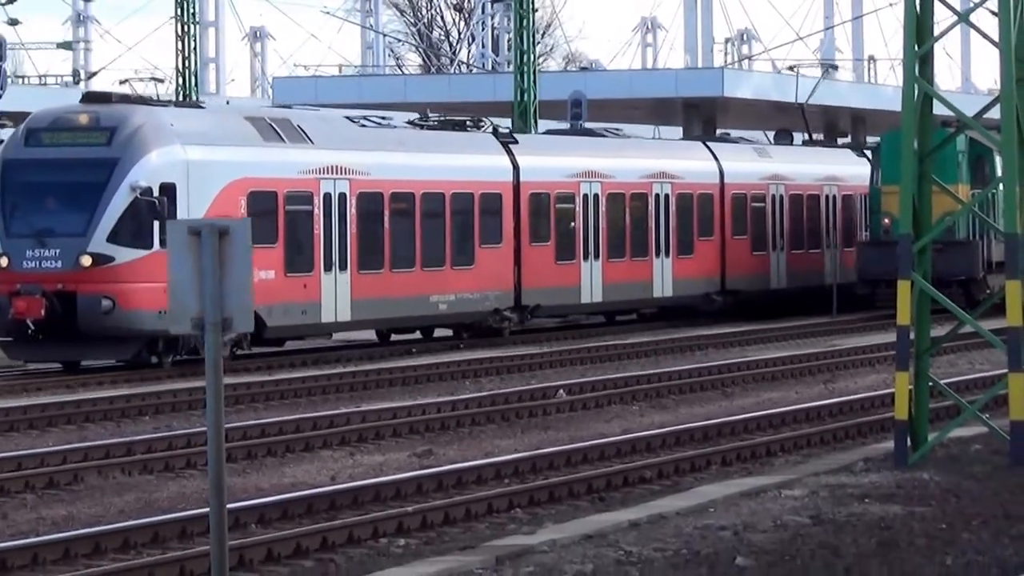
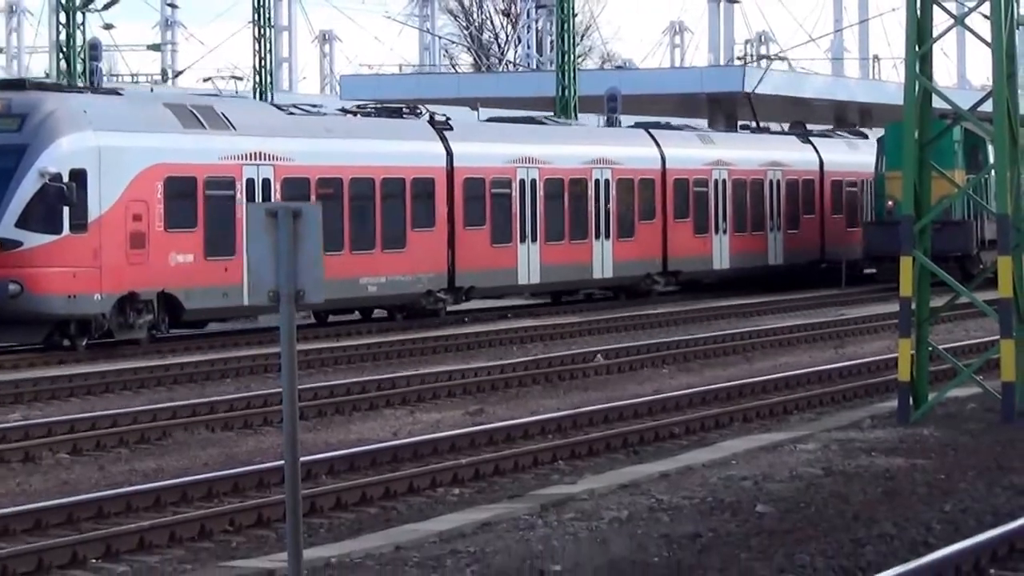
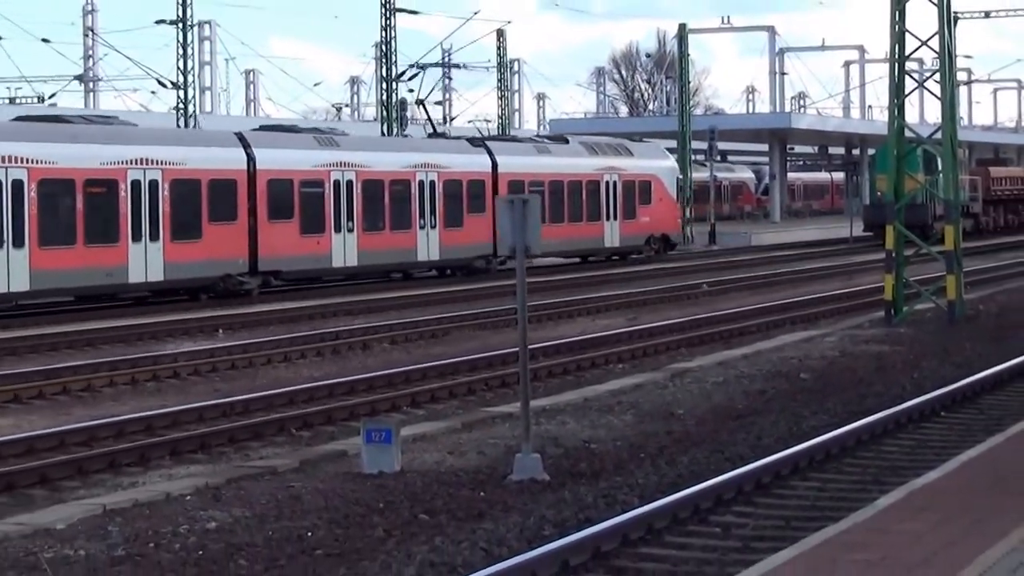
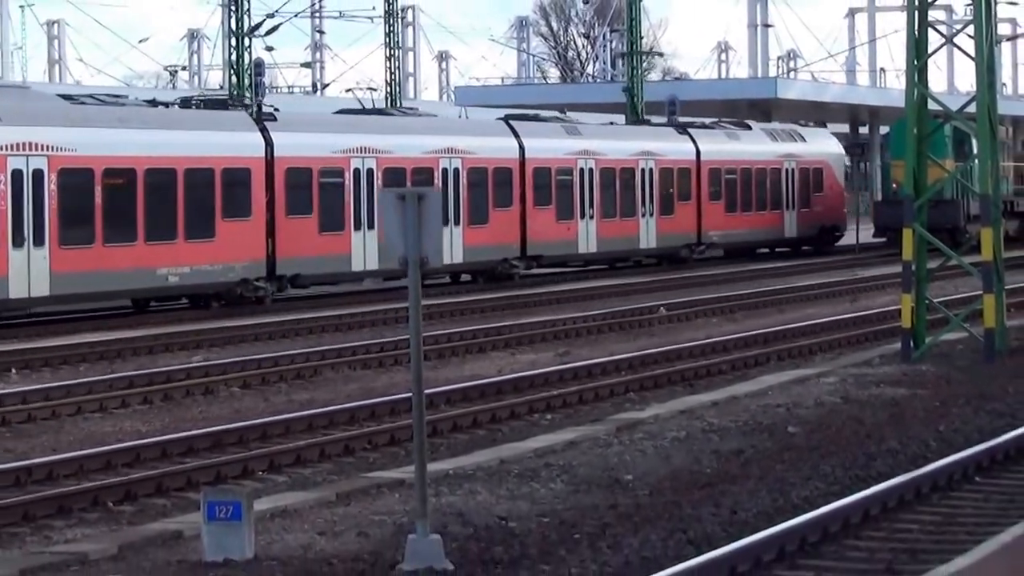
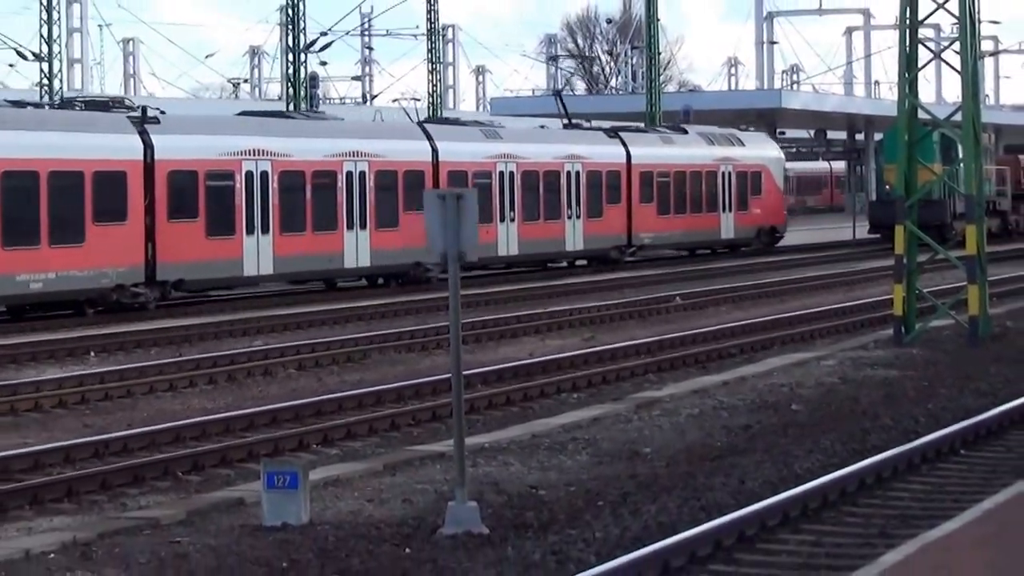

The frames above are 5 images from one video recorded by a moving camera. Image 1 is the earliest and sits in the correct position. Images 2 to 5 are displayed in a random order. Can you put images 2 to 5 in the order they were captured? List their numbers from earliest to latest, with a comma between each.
2, 4, 5, 3
